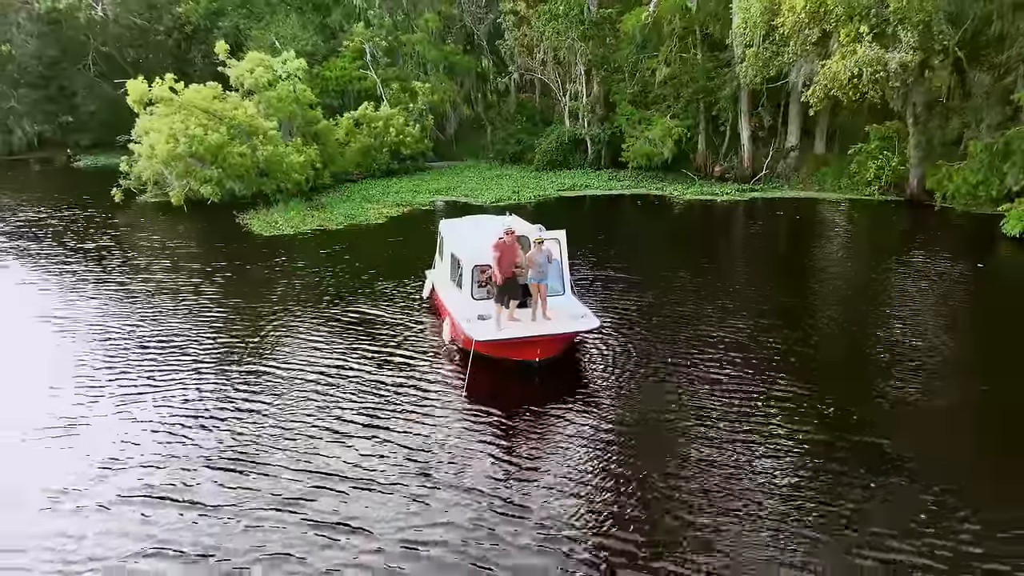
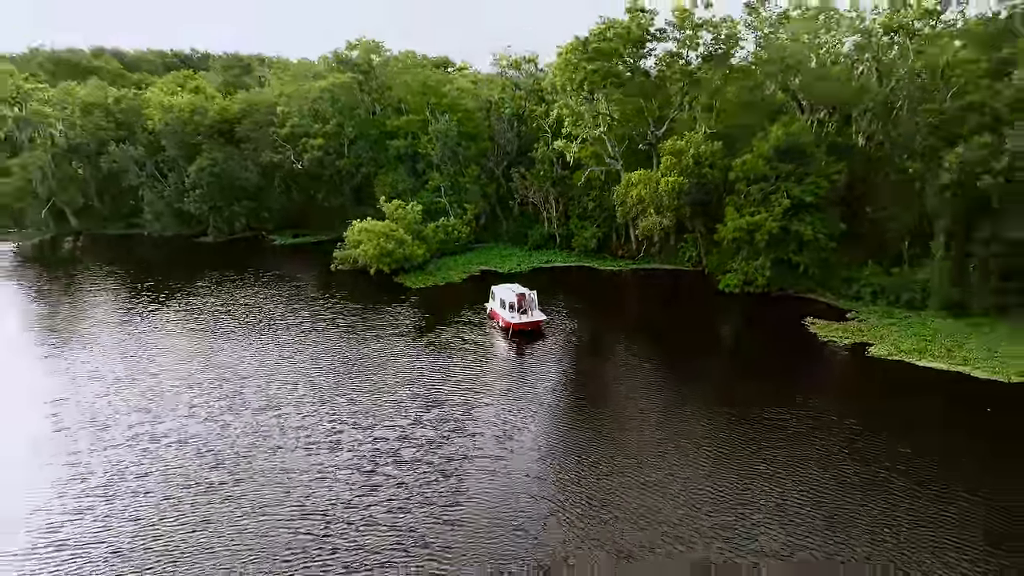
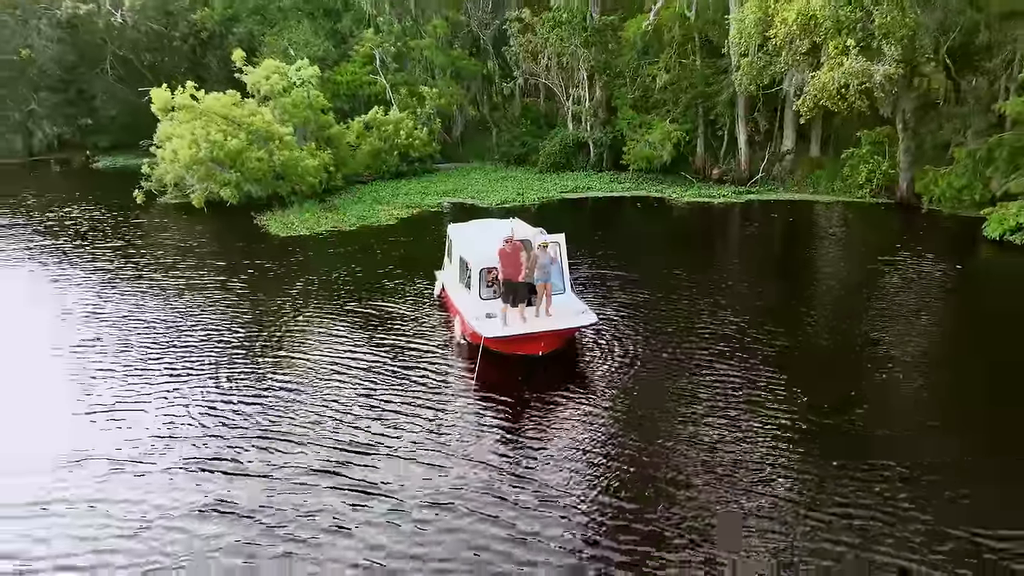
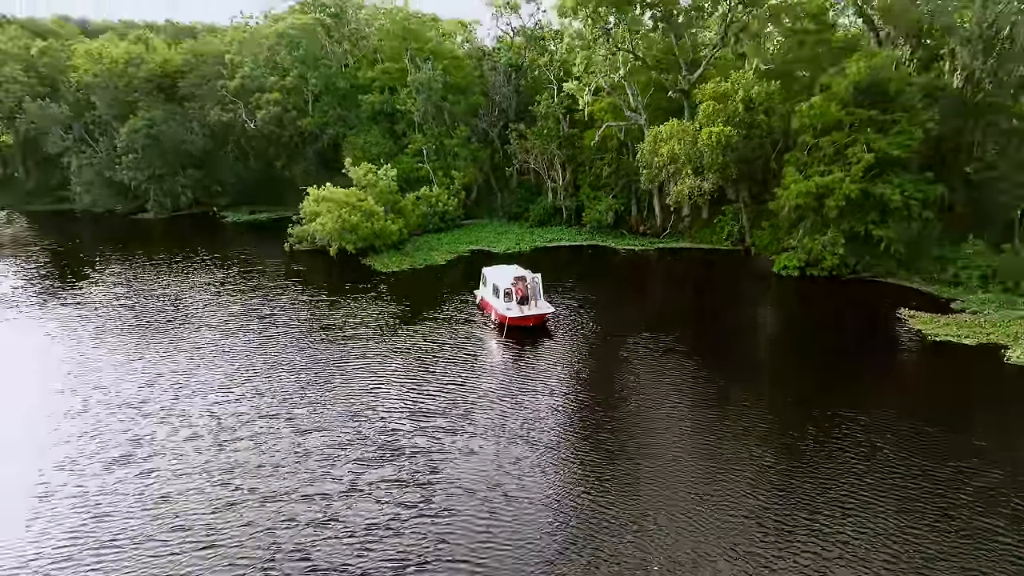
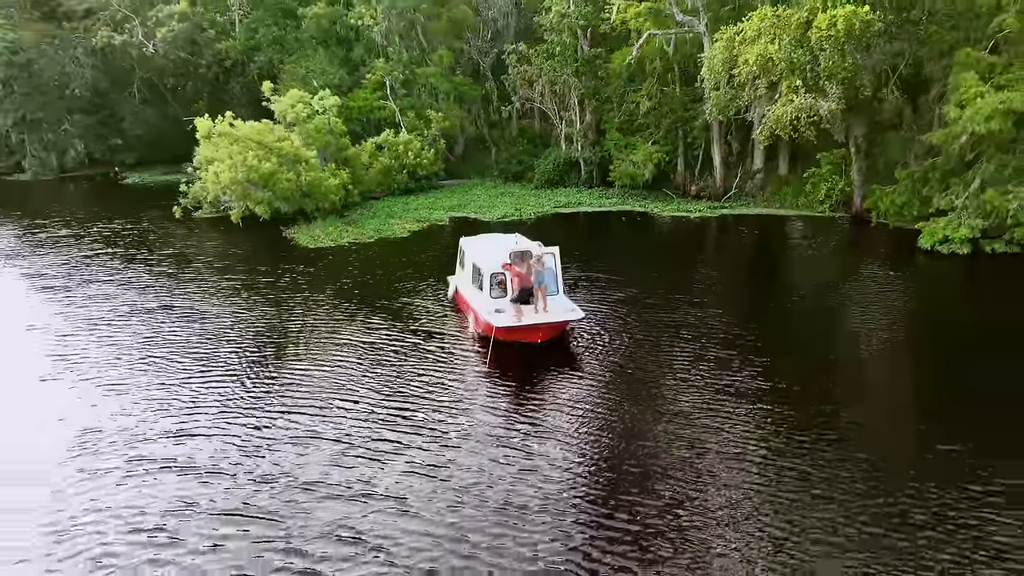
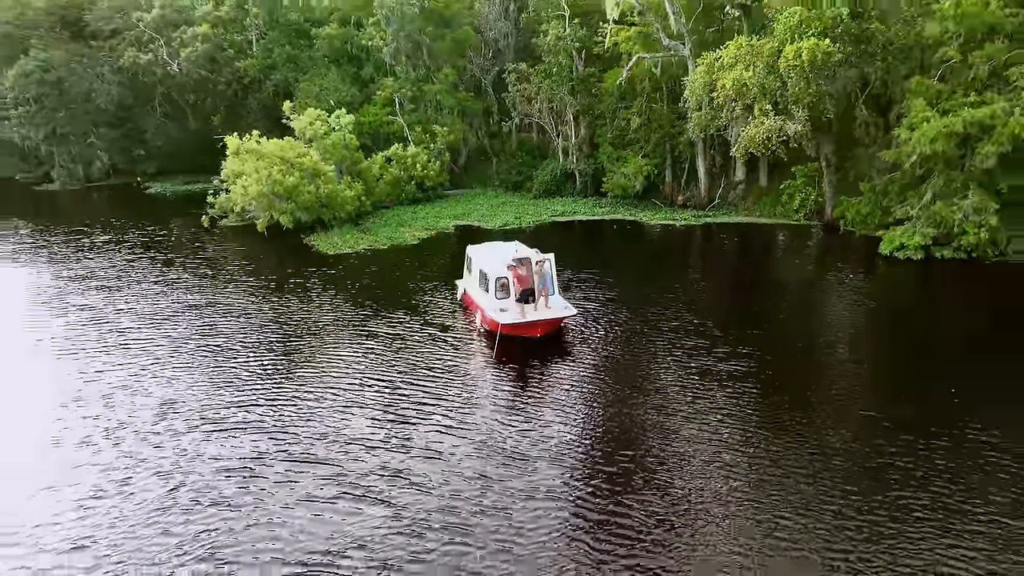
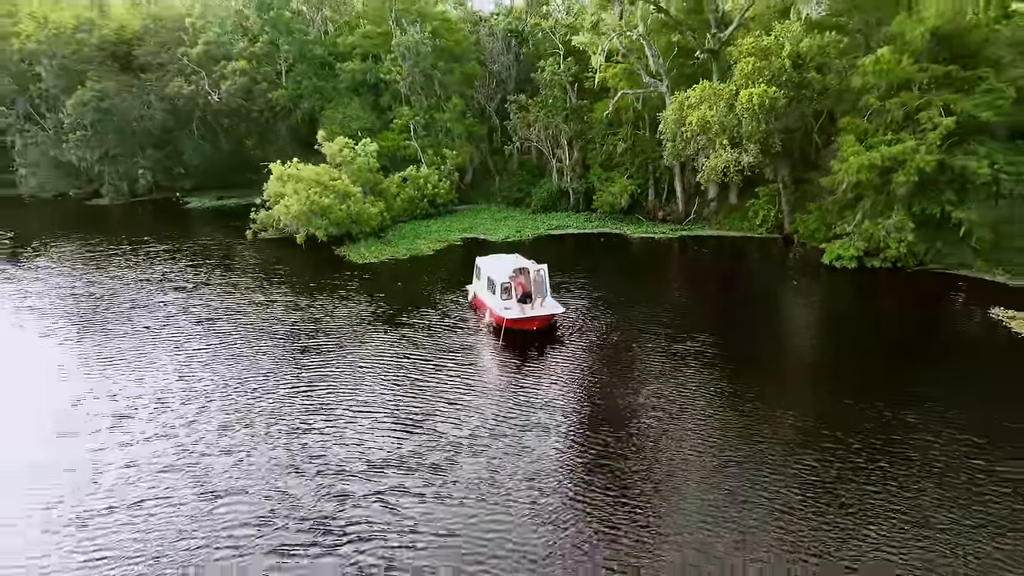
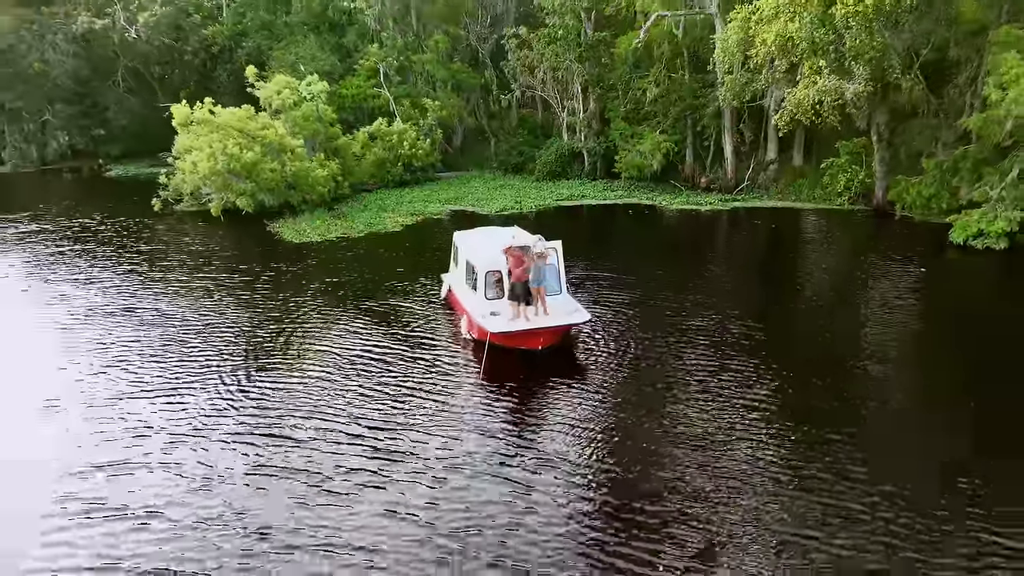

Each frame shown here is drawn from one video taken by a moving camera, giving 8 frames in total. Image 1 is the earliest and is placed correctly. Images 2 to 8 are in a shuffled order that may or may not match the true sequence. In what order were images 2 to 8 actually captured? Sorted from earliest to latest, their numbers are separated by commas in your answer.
3, 8, 5, 6, 7, 4, 2
